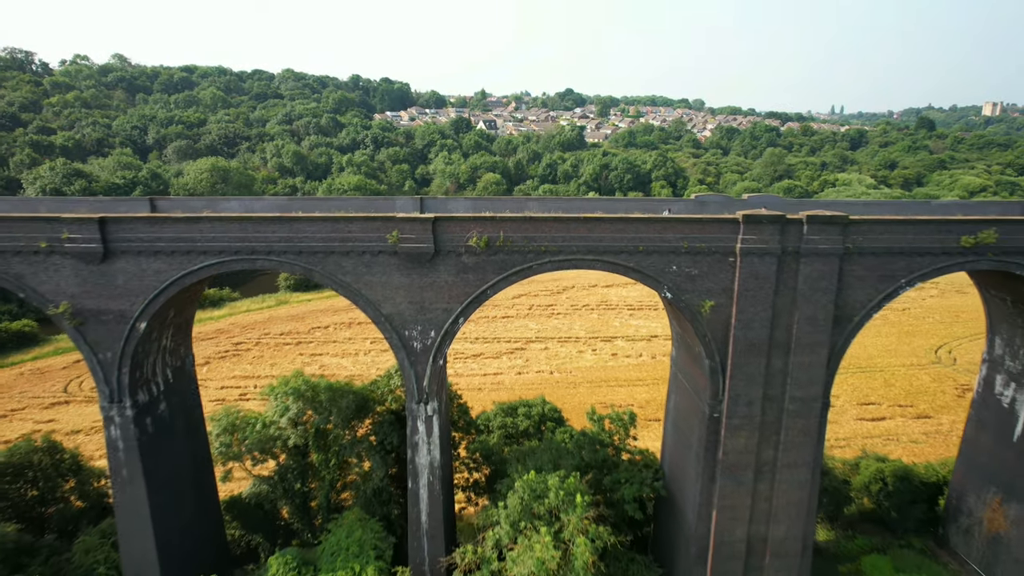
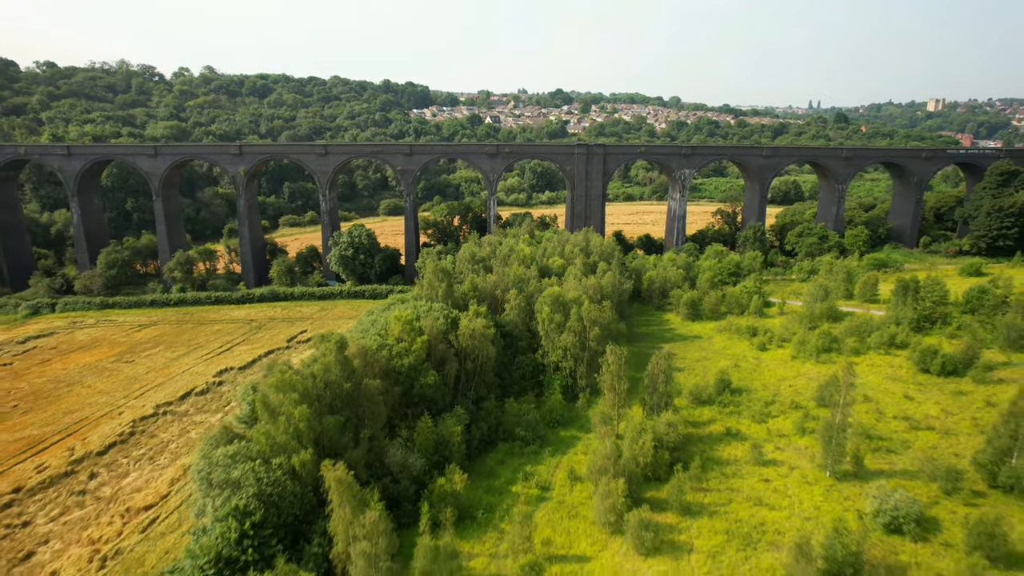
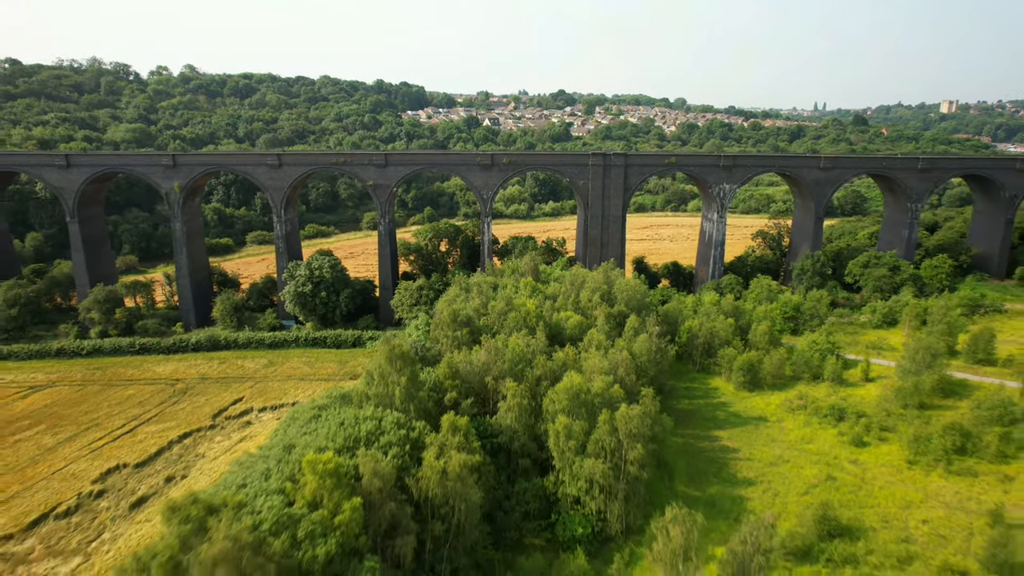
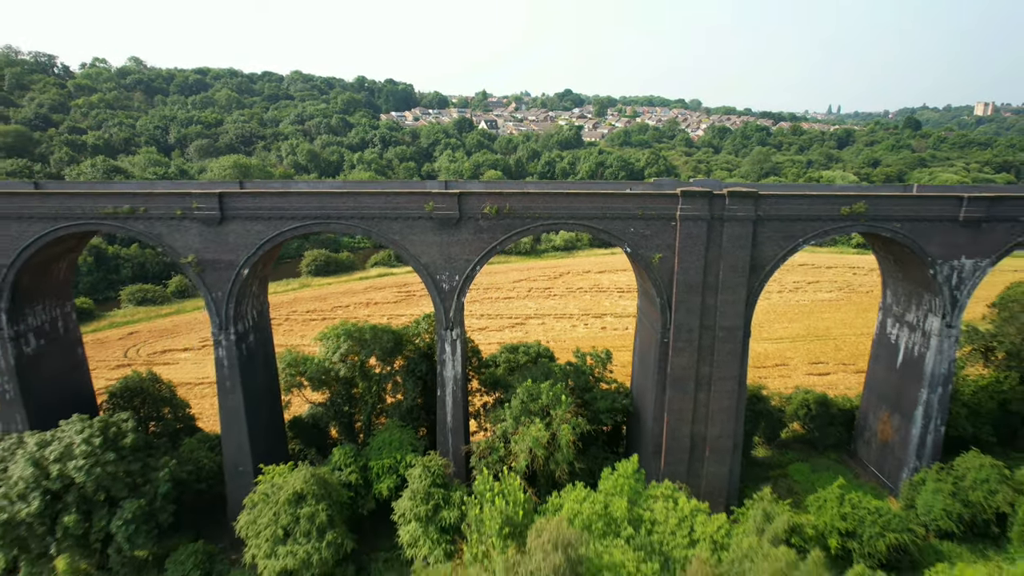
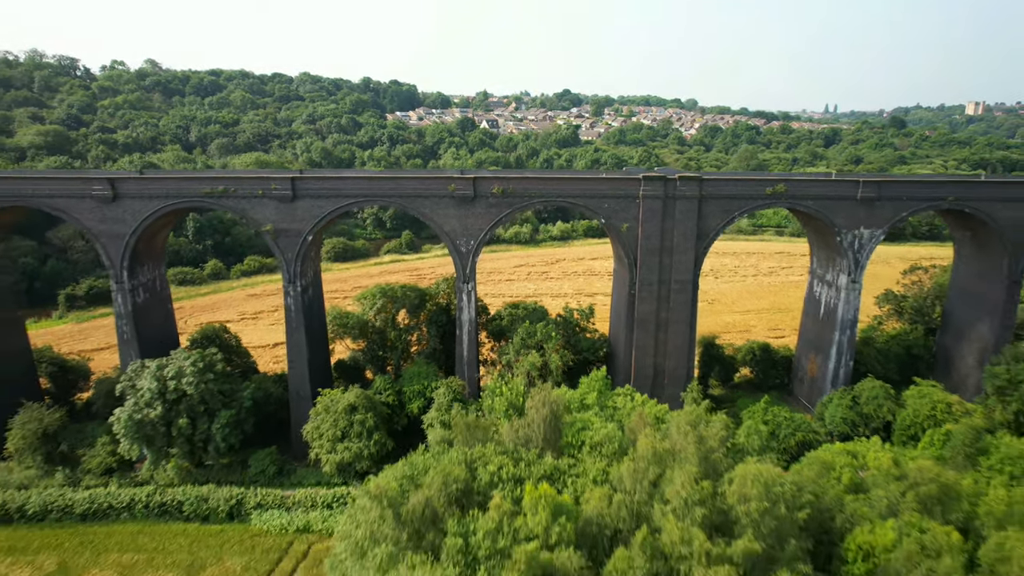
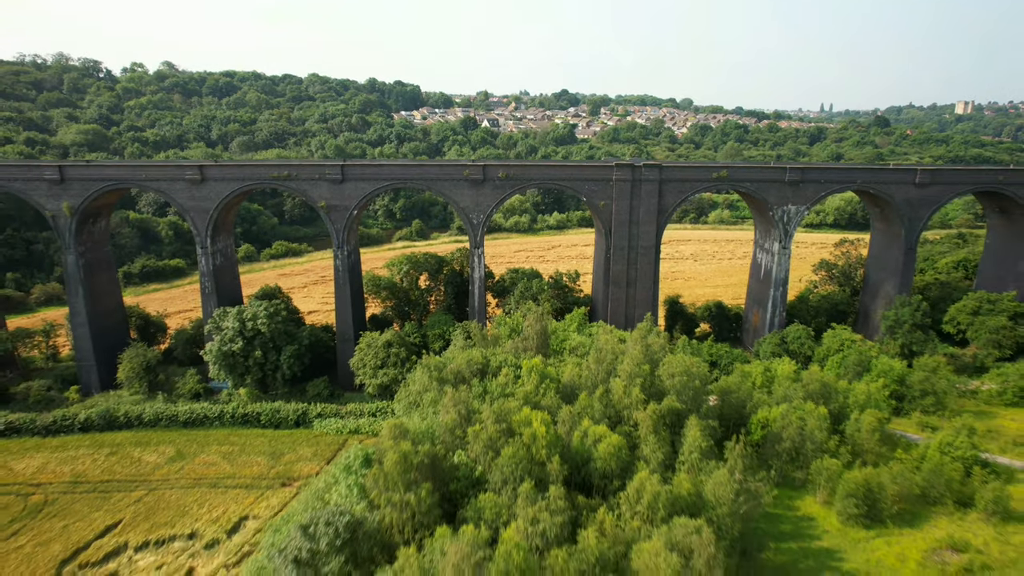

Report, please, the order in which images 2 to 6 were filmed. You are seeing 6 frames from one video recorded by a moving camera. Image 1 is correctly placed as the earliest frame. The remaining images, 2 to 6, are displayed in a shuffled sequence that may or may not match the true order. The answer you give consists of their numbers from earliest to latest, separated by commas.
4, 5, 6, 3, 2
